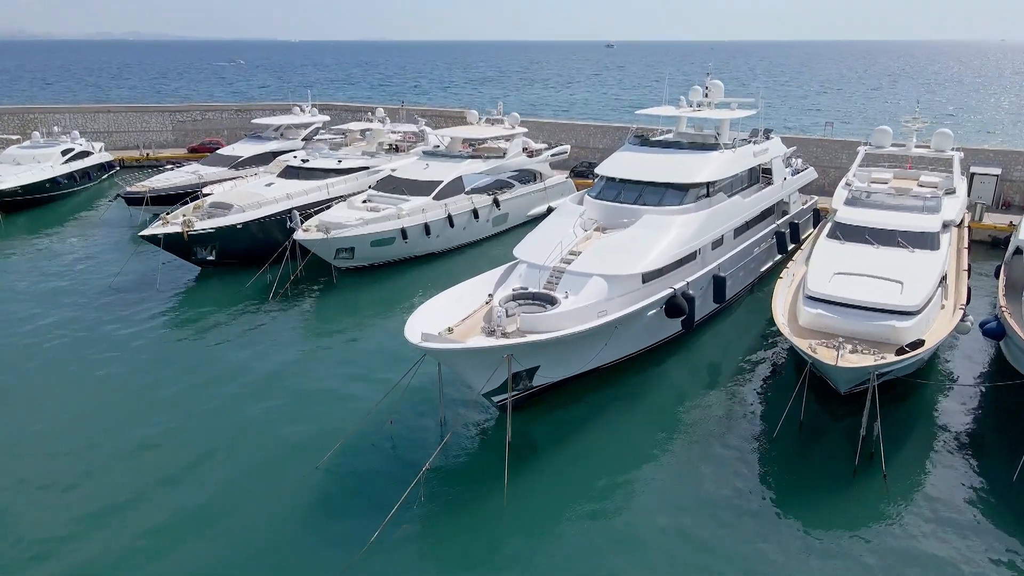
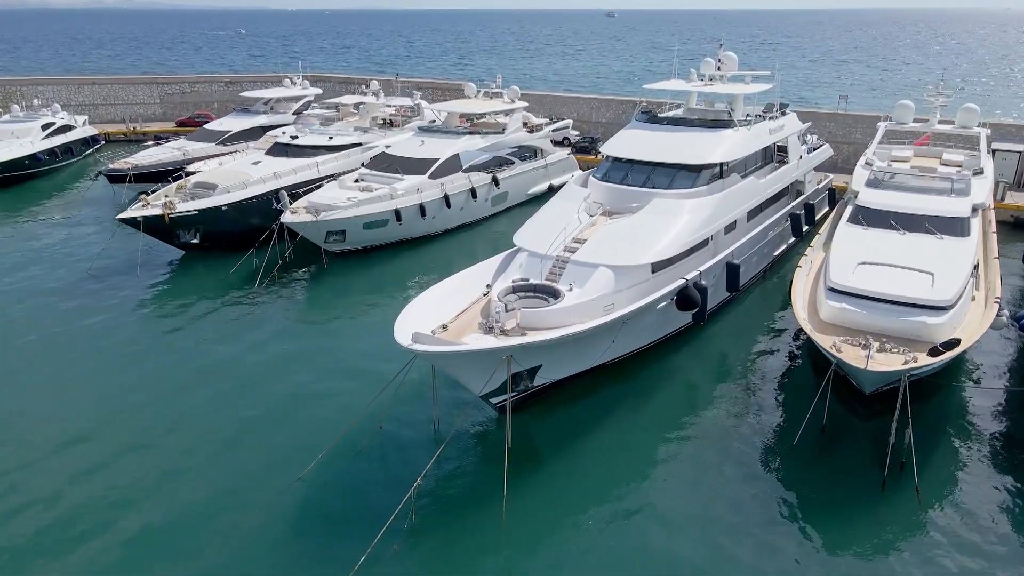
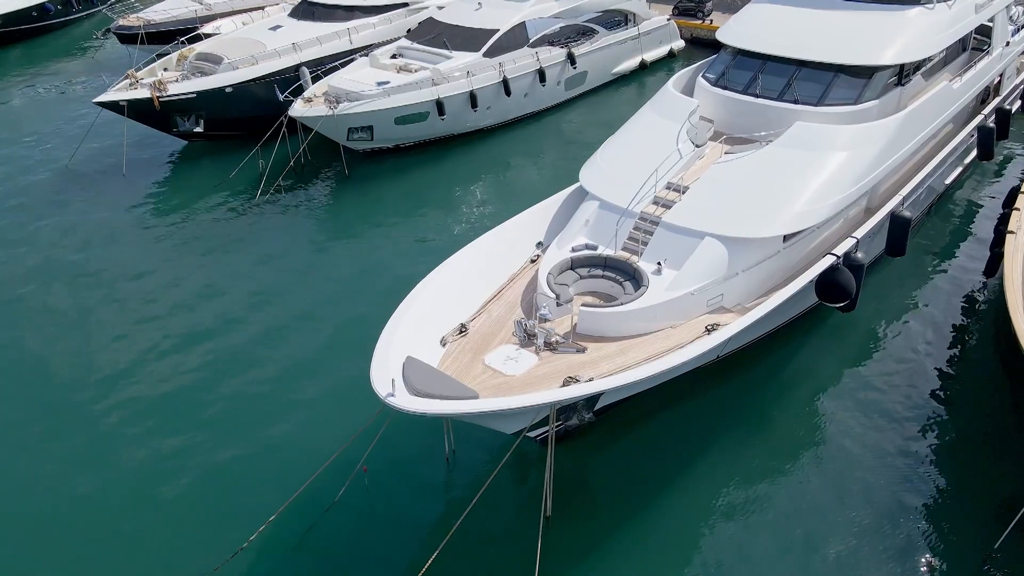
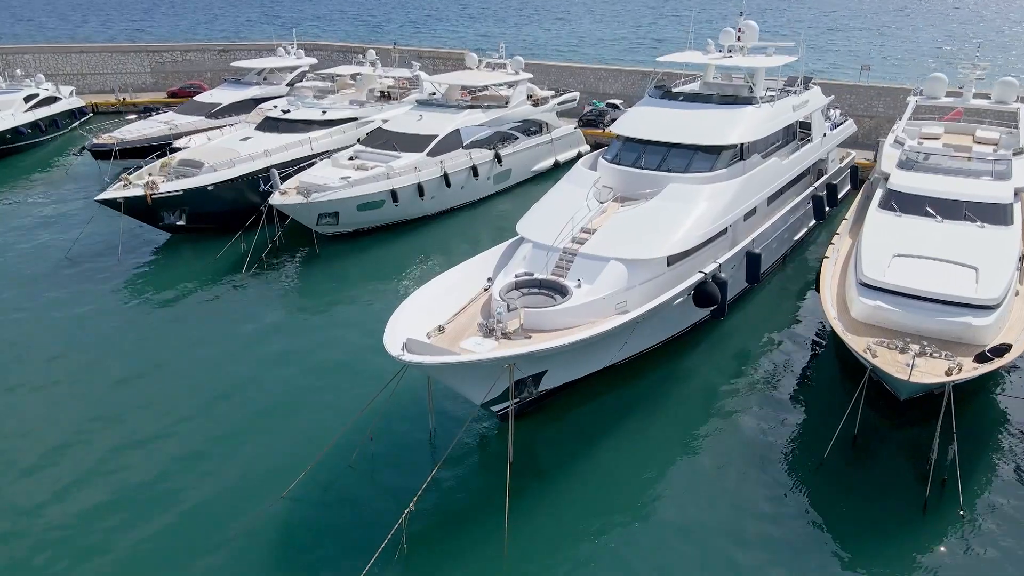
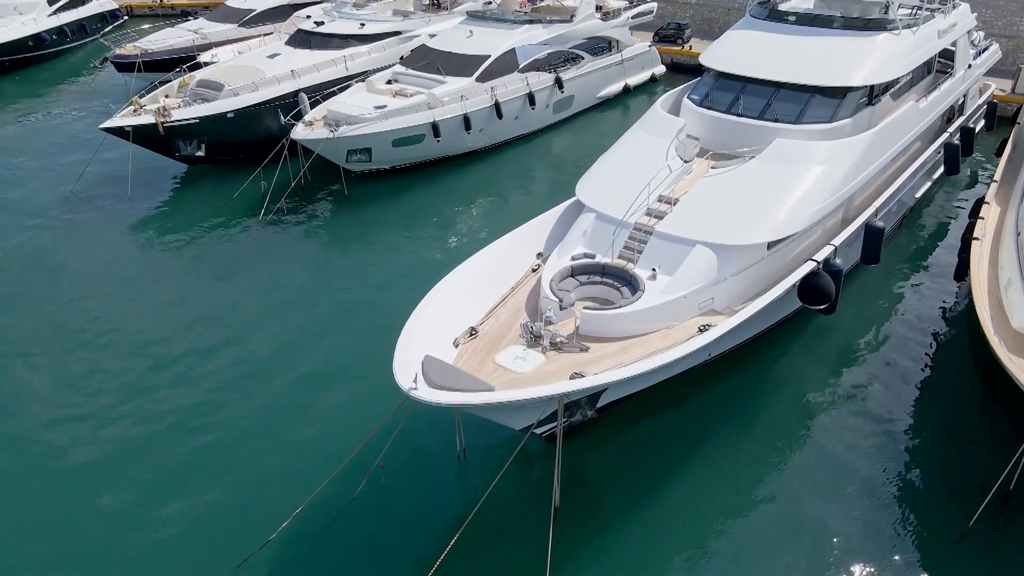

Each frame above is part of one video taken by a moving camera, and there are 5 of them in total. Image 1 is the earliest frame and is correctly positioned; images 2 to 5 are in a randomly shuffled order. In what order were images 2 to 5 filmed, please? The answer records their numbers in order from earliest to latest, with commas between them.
2, 4, 5, 3
